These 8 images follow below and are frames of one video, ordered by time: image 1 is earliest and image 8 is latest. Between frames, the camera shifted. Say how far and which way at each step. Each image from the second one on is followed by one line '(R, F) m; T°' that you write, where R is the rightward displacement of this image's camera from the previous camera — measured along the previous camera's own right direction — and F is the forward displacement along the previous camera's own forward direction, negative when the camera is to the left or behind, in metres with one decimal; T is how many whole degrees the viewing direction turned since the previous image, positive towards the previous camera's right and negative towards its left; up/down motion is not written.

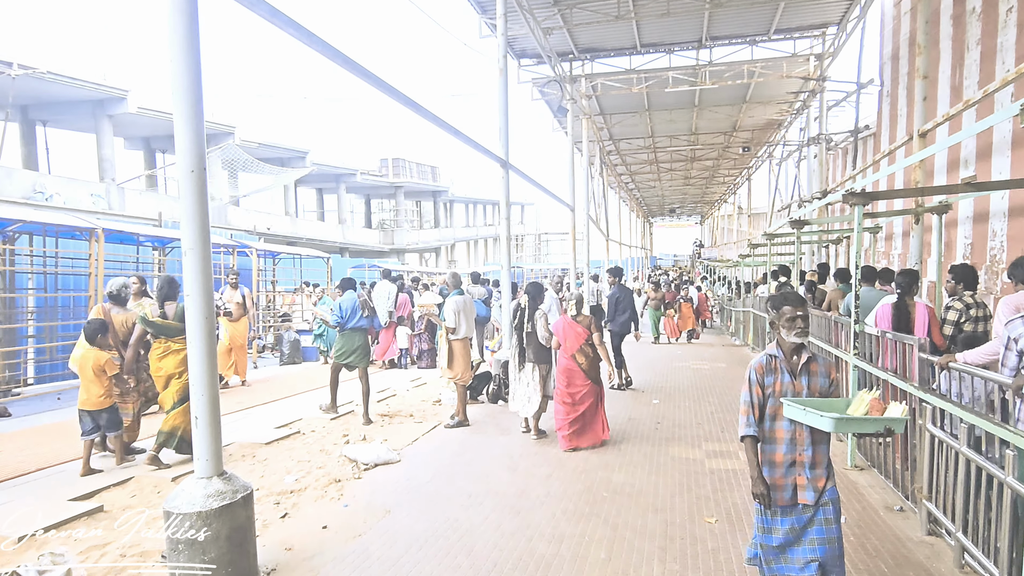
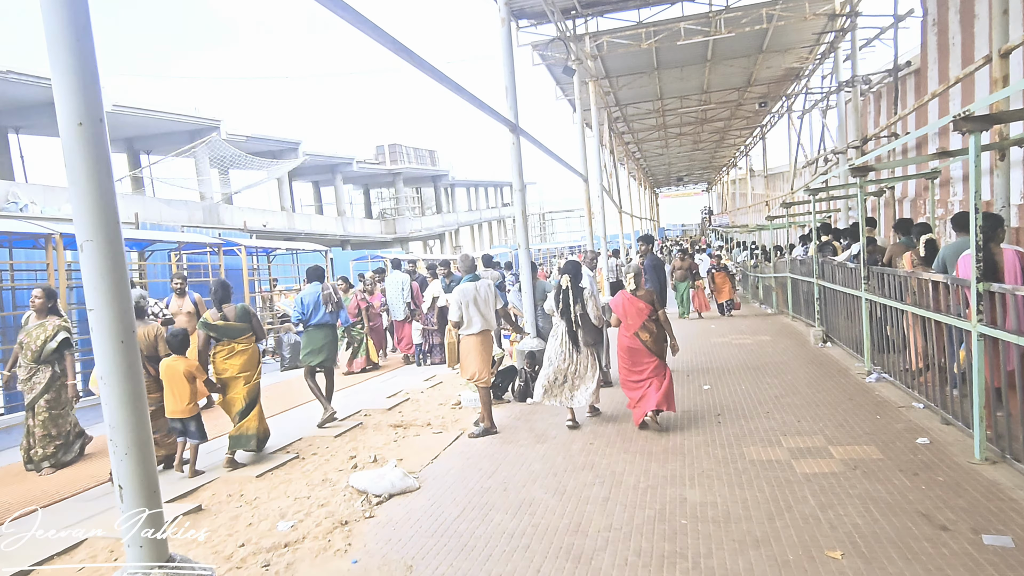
(-0.1, +1.0) m; -1°
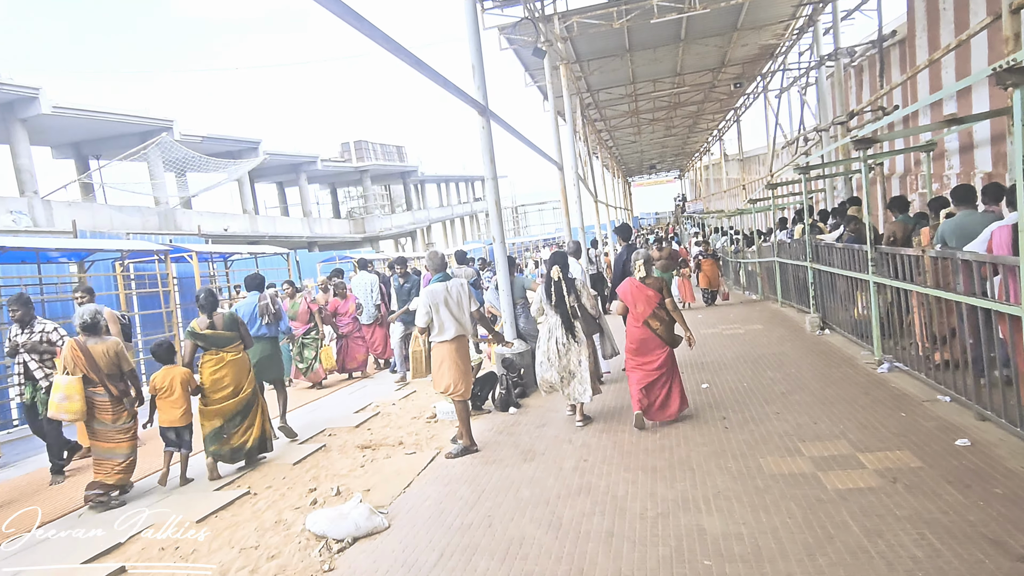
(0.0, +0.6) m; +2°
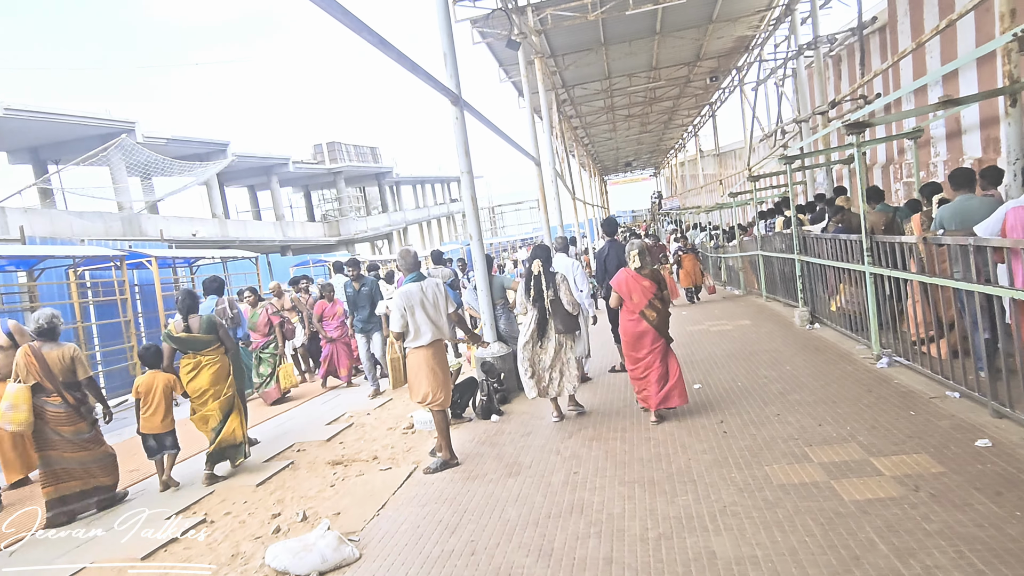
(0.0, +0.4) m; +2°
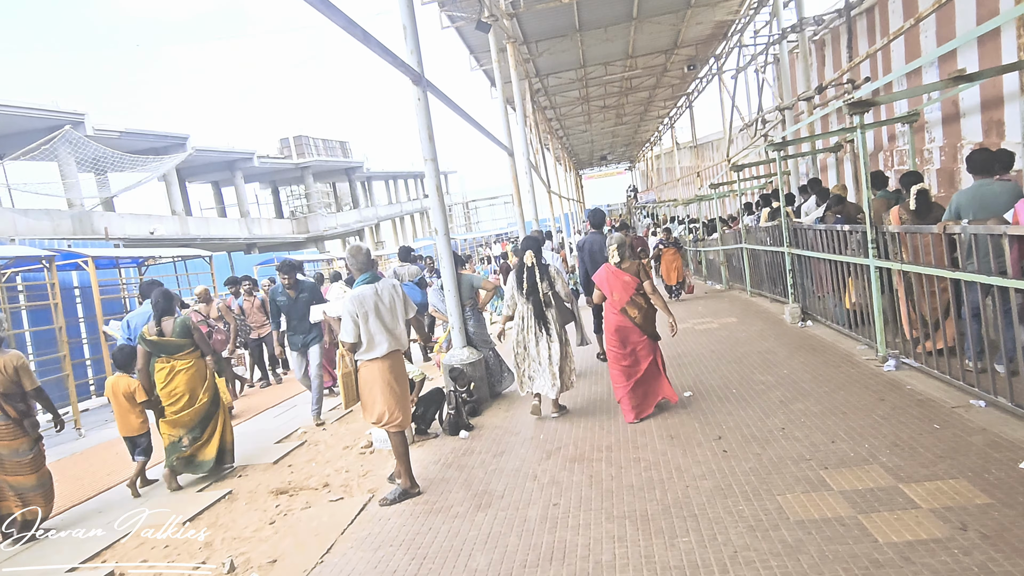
(0.0, +0.6) m; +2°
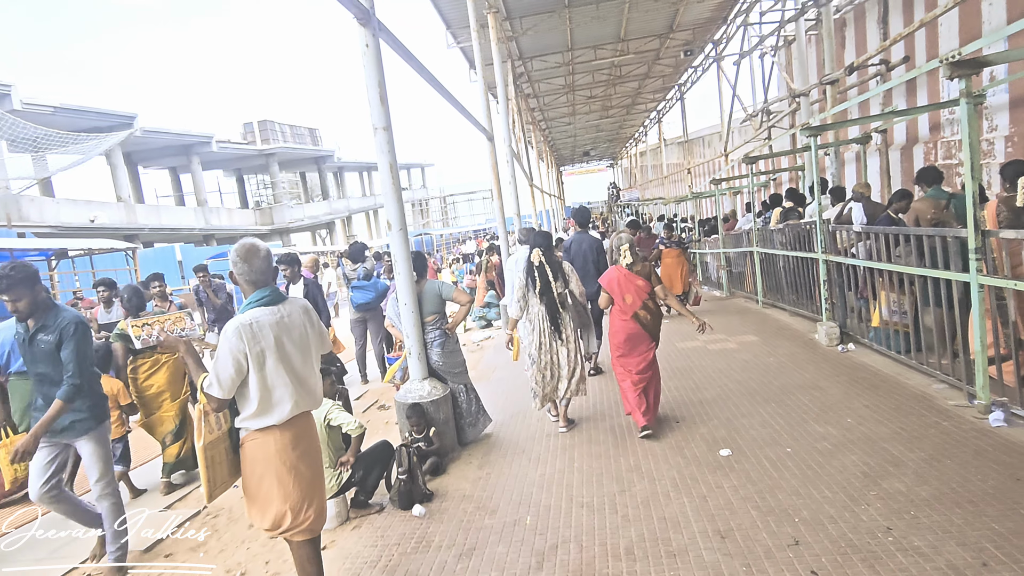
(0.0, +1.4) m; +2°
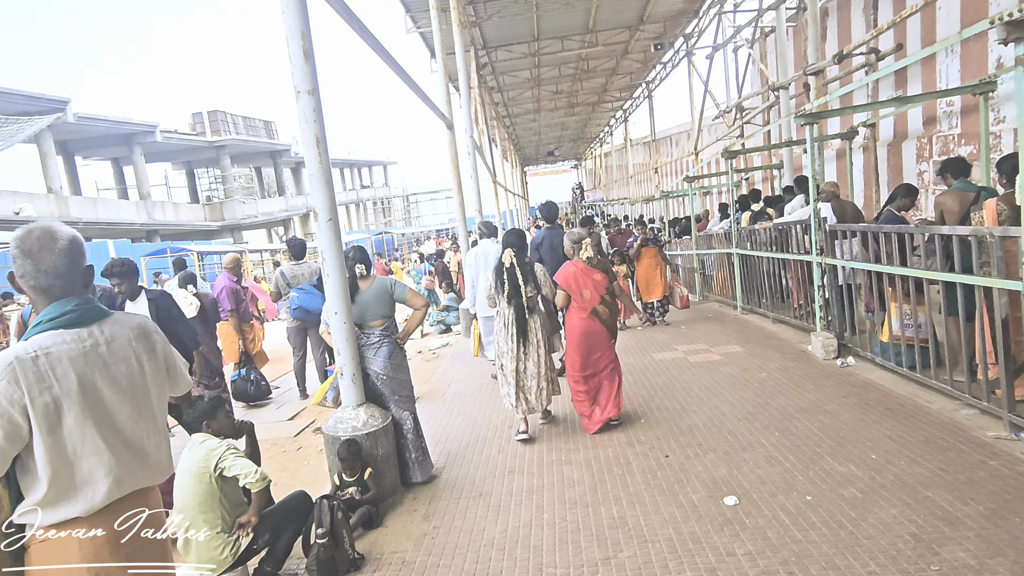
(0.0, +0.8) m; +3°
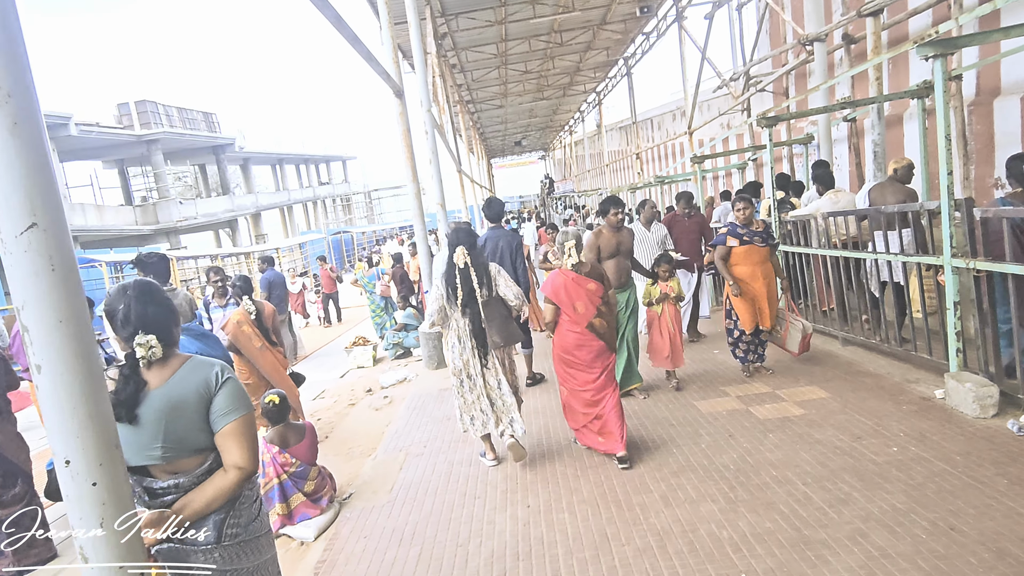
(-0.1, +2.0) m; +3°
